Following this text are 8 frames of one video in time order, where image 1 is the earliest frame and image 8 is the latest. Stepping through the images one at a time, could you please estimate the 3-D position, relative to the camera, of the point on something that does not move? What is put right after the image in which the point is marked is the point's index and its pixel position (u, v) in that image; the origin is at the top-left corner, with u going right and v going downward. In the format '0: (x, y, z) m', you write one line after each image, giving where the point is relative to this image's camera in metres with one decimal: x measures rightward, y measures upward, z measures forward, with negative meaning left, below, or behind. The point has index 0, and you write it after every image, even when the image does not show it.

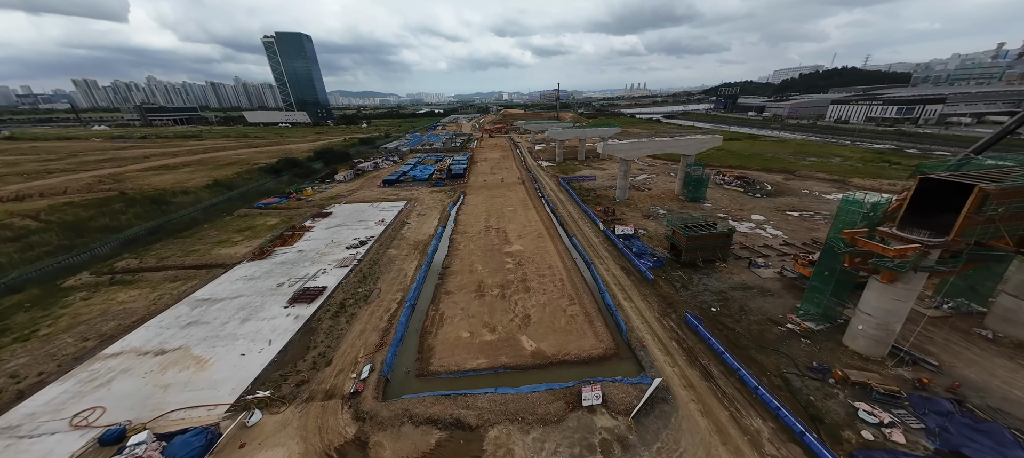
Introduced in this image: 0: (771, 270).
0: (+15.8, -2.5, +19.0) m
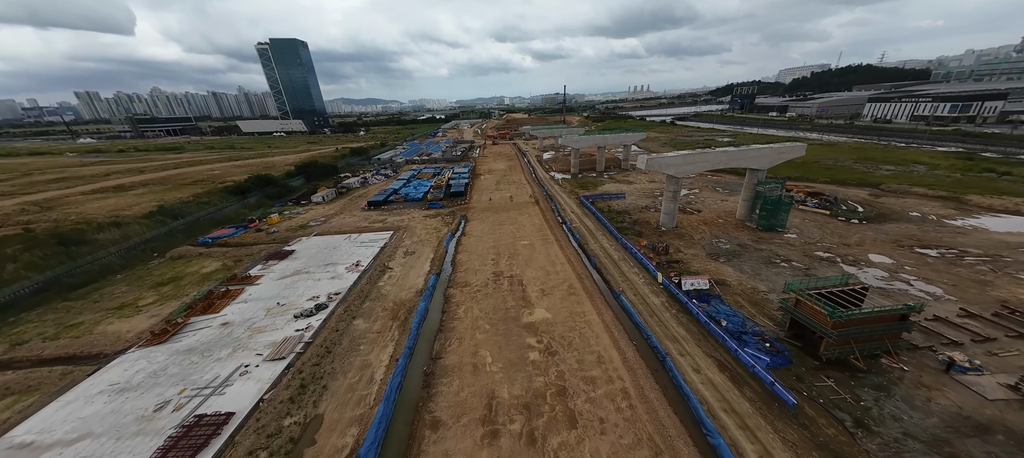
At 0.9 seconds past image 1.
0: (+17.0, -5.3, +11.0) m
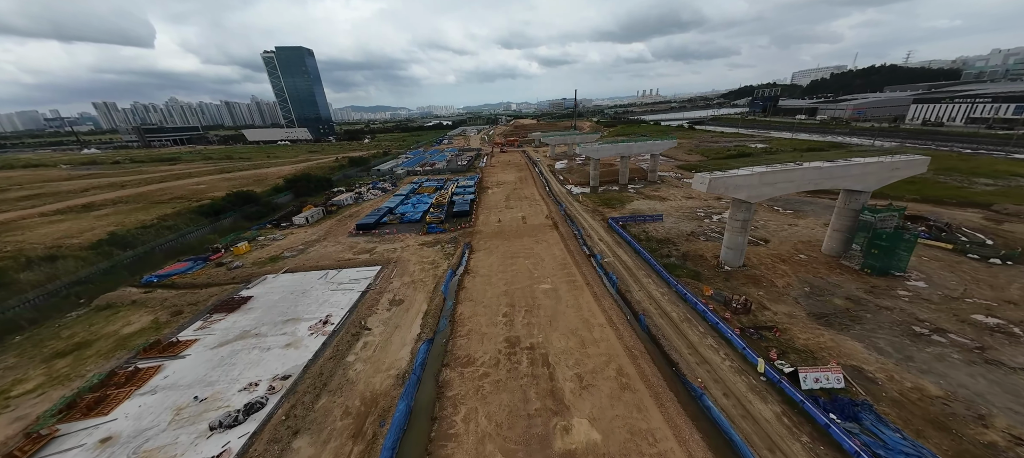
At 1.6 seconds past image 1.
0: (+17.7, -7.6, +4.7) m
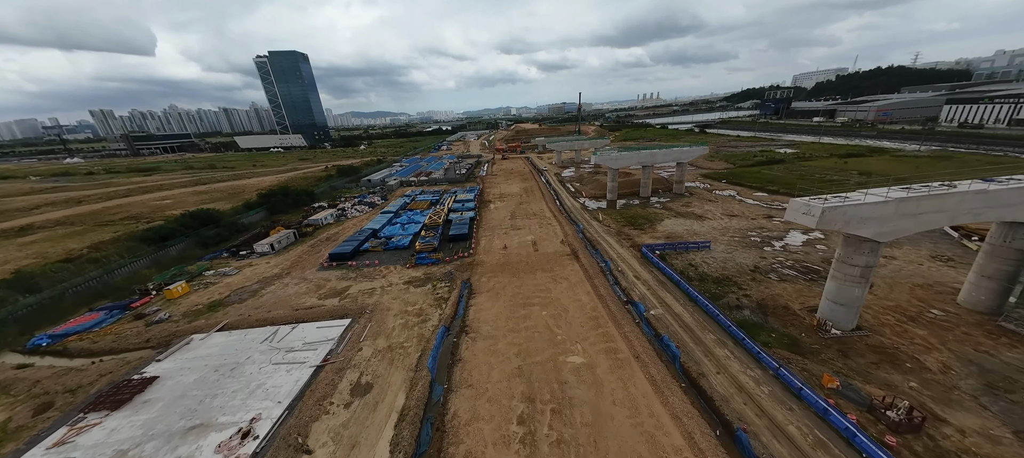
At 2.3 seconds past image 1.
0: (+18.4, -9.4, -1.3) m
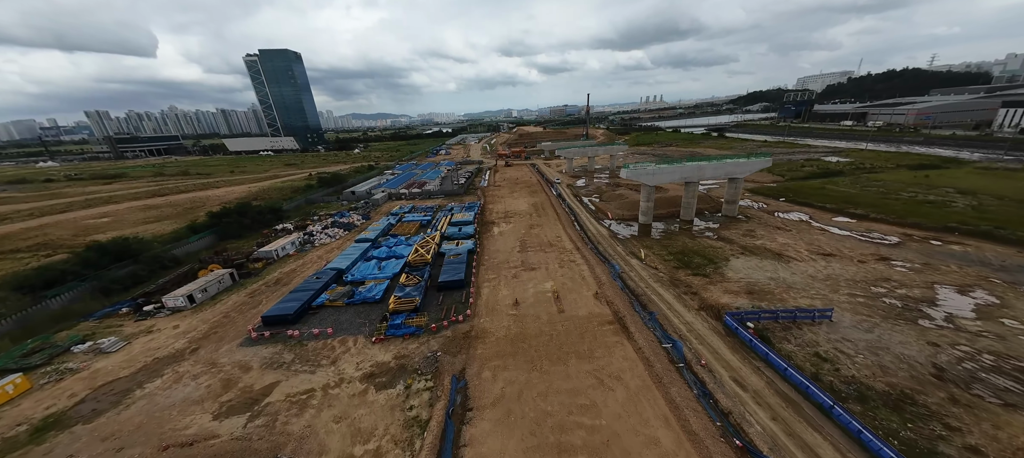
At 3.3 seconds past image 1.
0: (+19.2, -12.2, -9.1) m
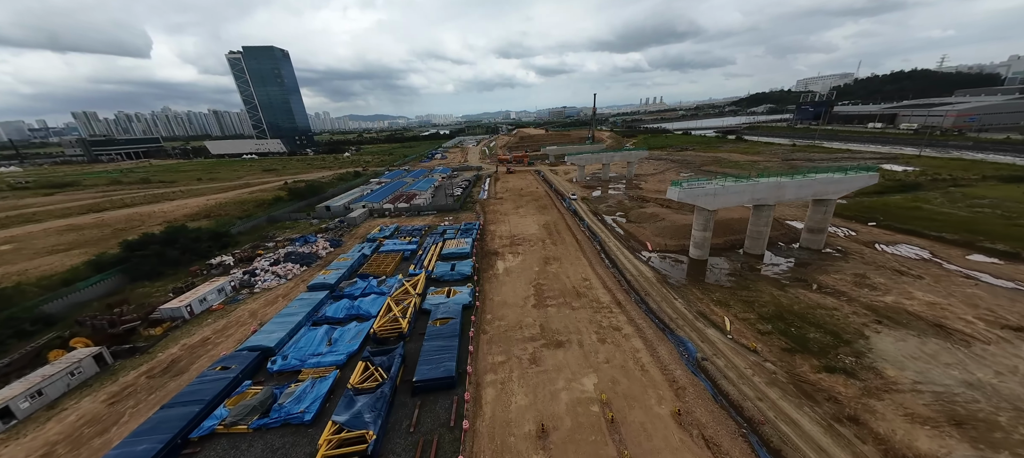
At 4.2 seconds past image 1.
0: (+20.2, -14.6, -16.8) m
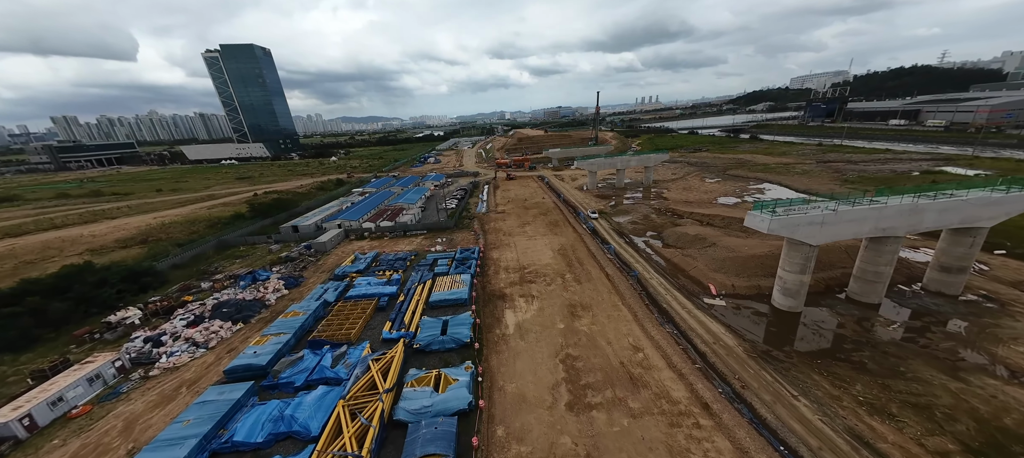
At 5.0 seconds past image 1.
0: (+21.7, -16.5, -23.1) m
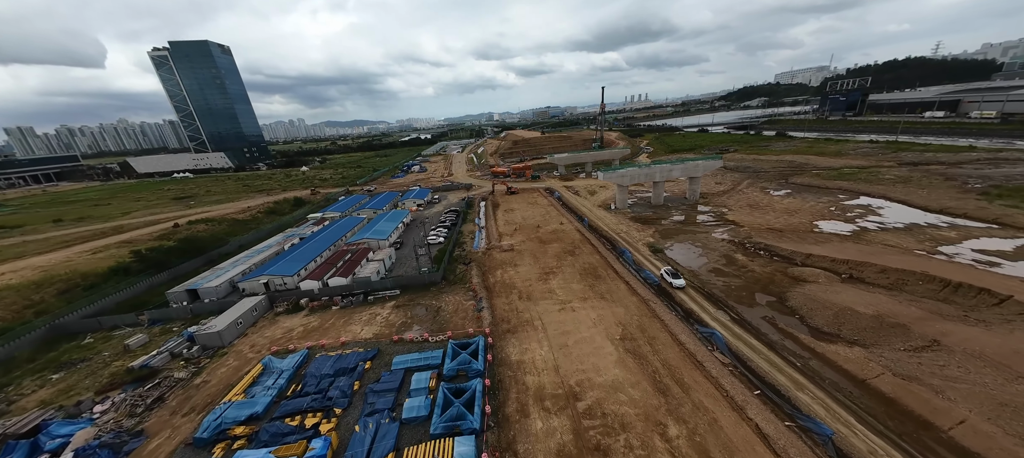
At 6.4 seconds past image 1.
0: (+25.0, -19.4, -33.7) m
